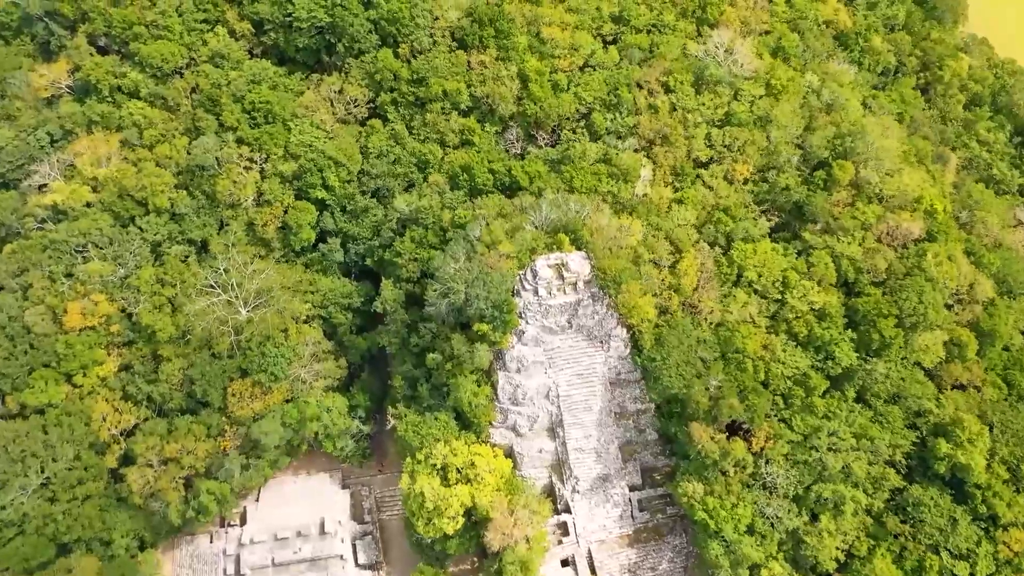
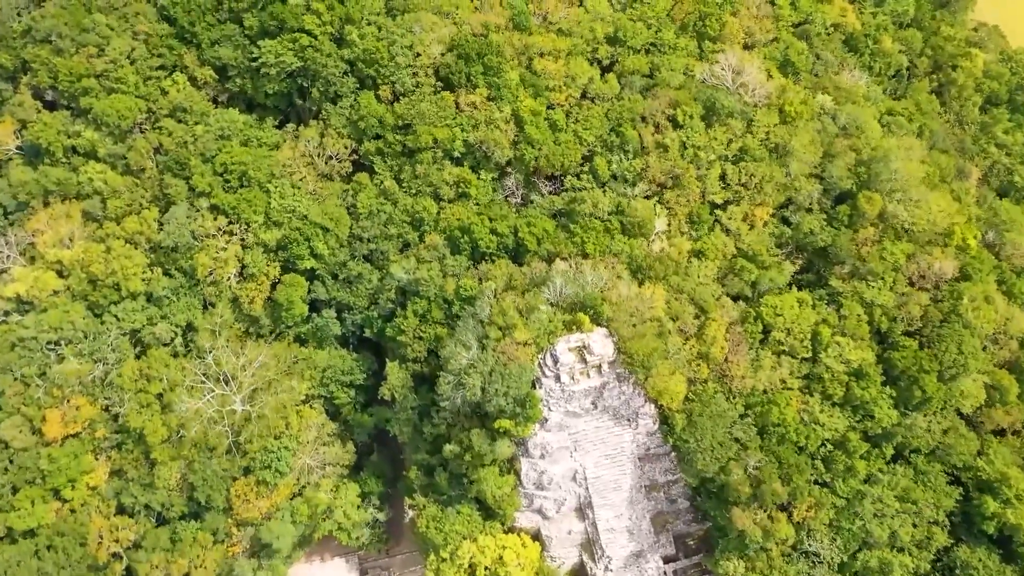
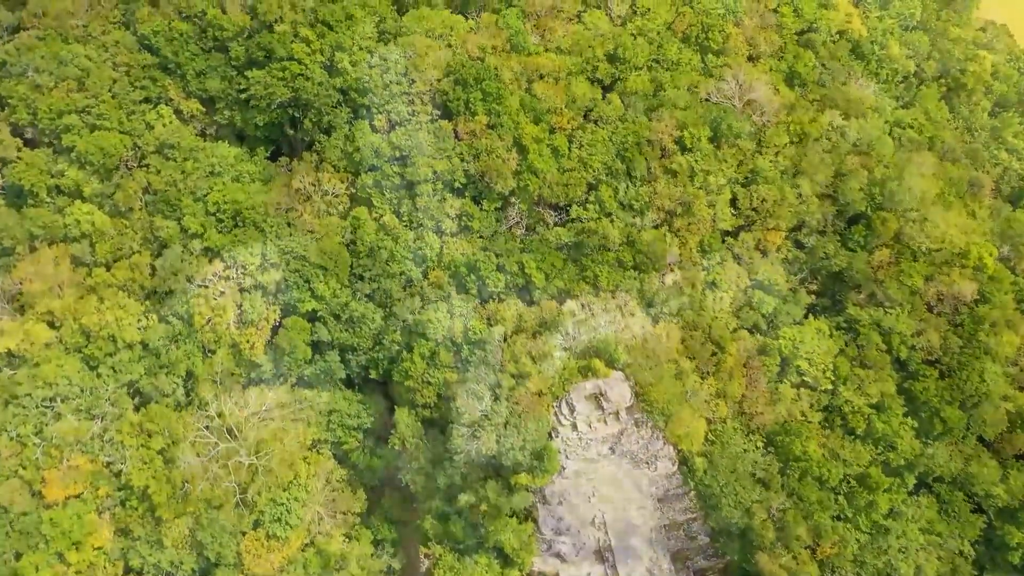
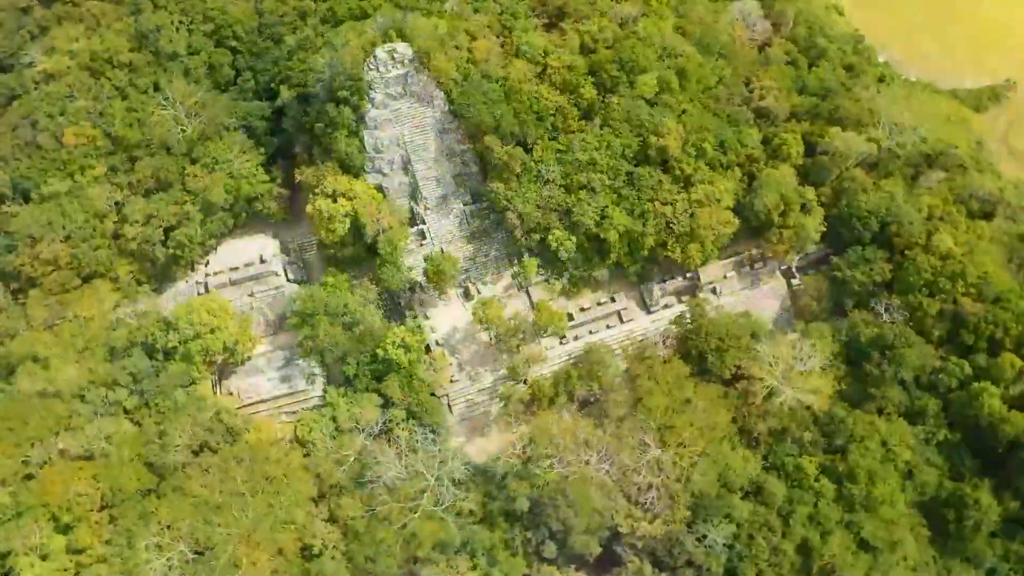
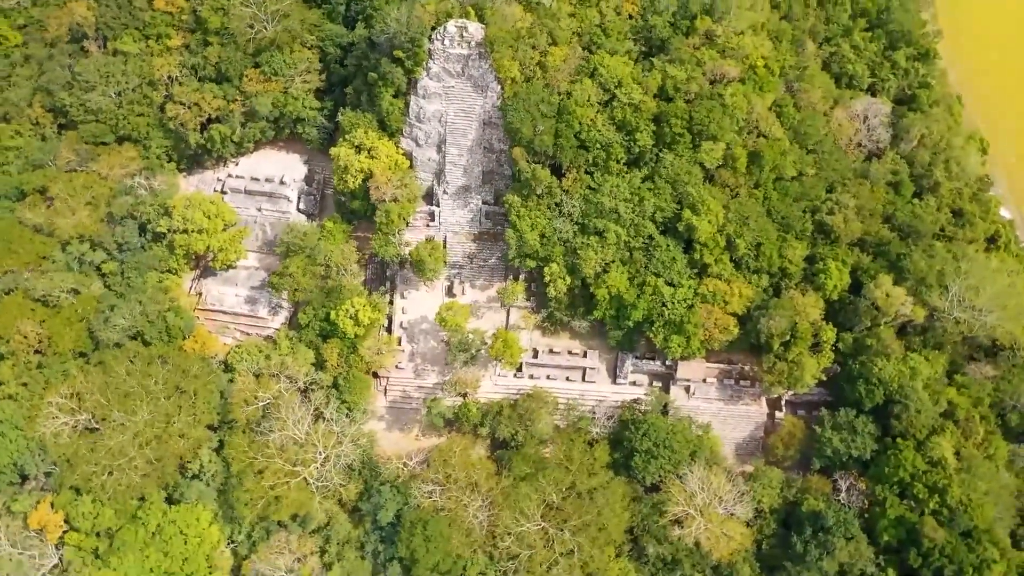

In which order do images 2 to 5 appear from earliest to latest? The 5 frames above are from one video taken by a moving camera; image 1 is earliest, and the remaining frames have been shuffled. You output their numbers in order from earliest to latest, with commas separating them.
2, 3, 4, 5
